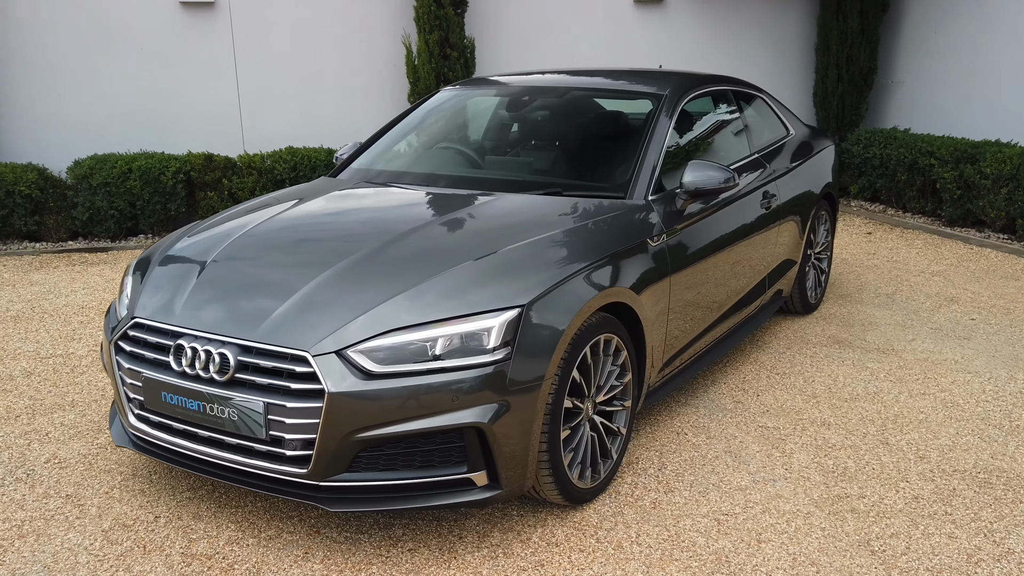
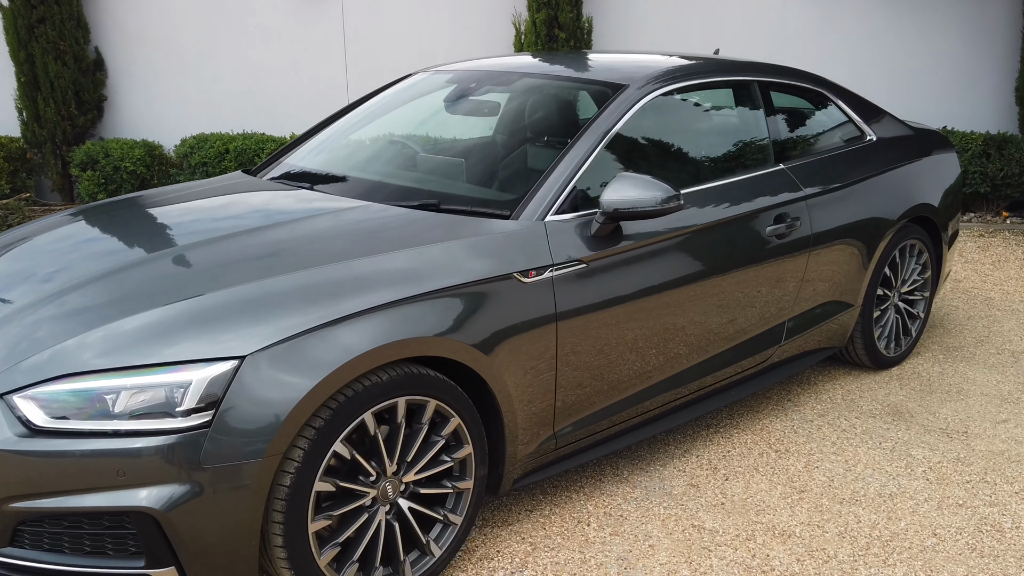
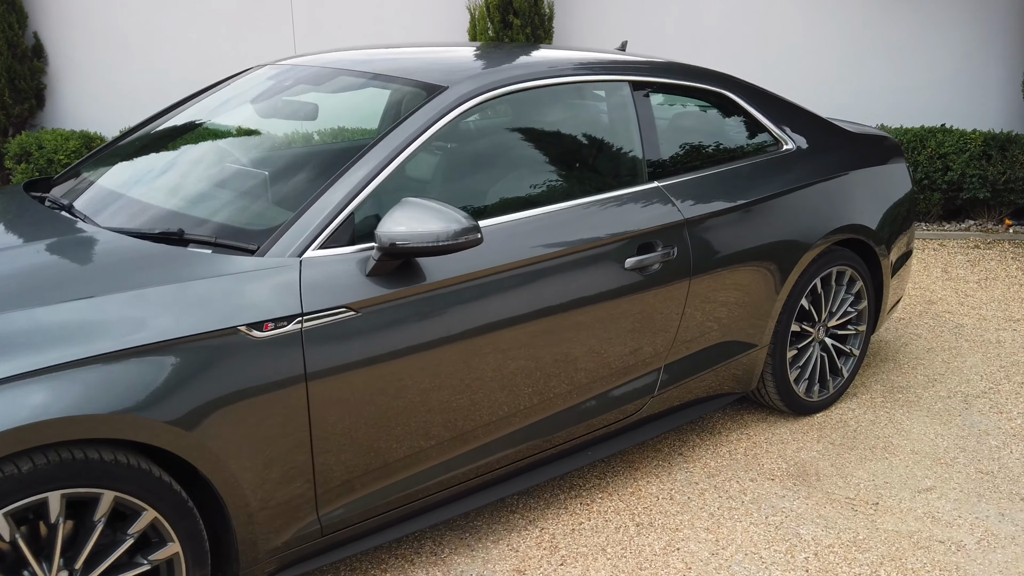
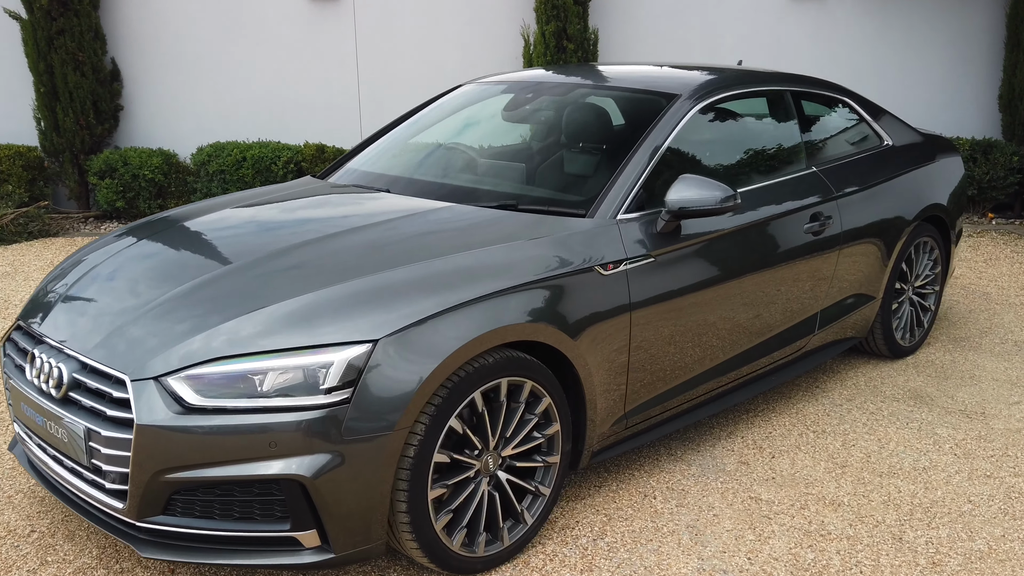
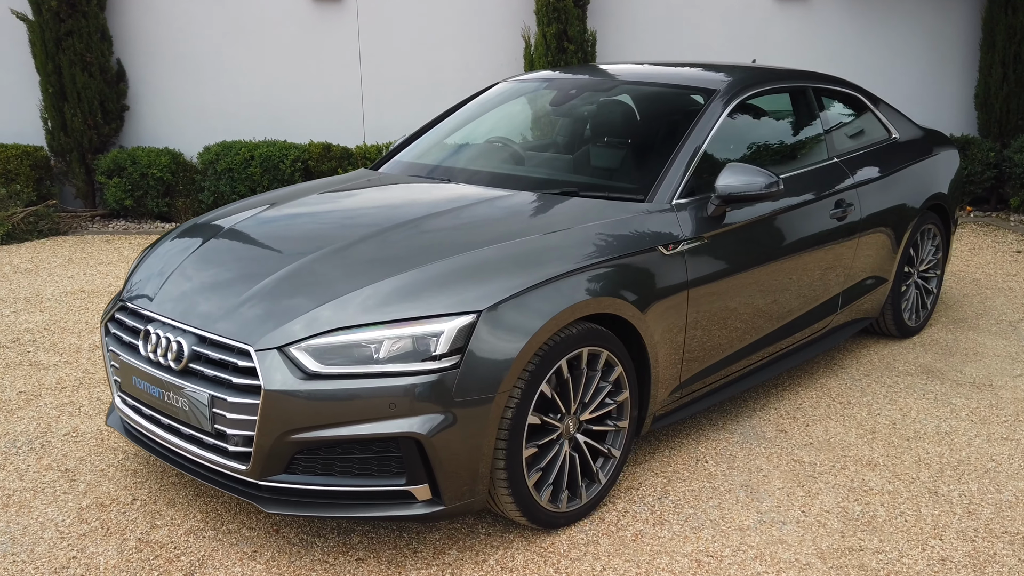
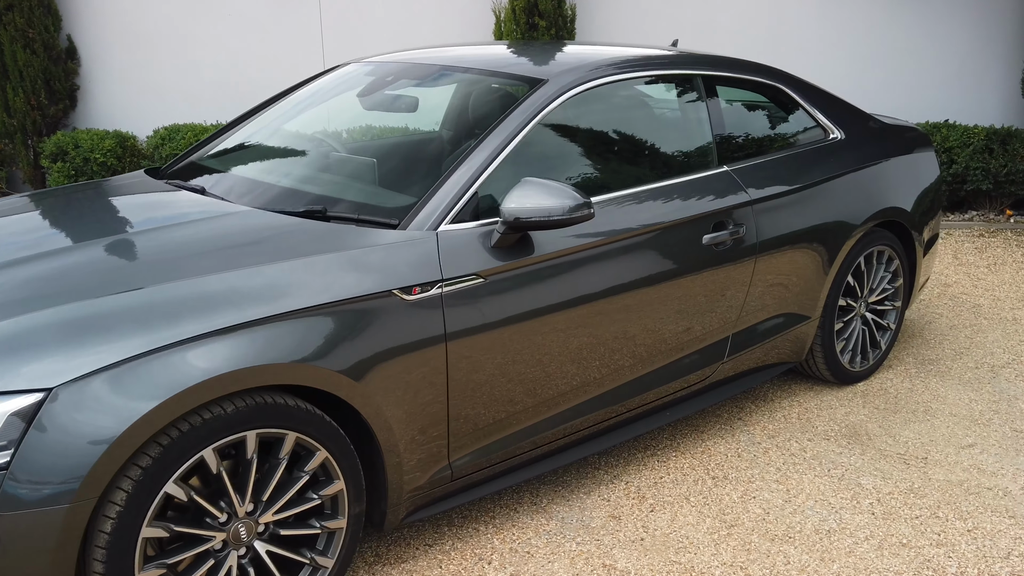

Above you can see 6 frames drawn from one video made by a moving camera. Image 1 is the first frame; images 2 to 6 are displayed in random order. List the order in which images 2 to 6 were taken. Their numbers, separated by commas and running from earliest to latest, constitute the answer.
5, 4, 2, 6, 3
